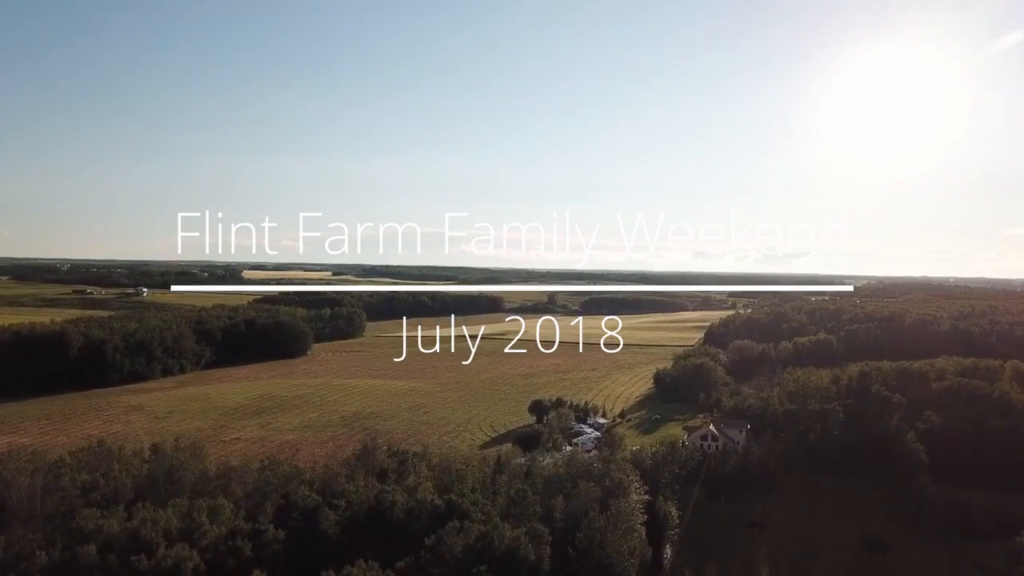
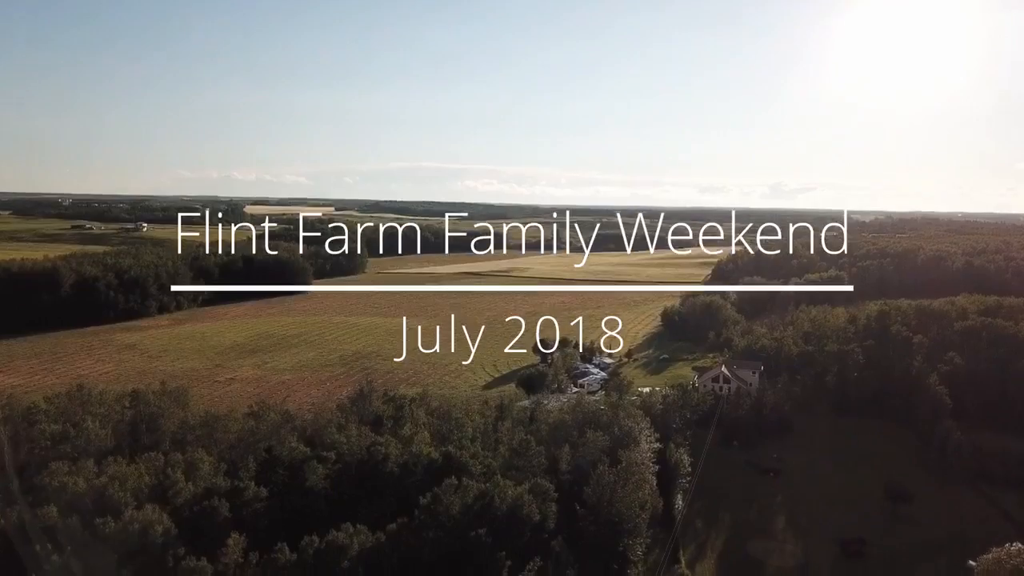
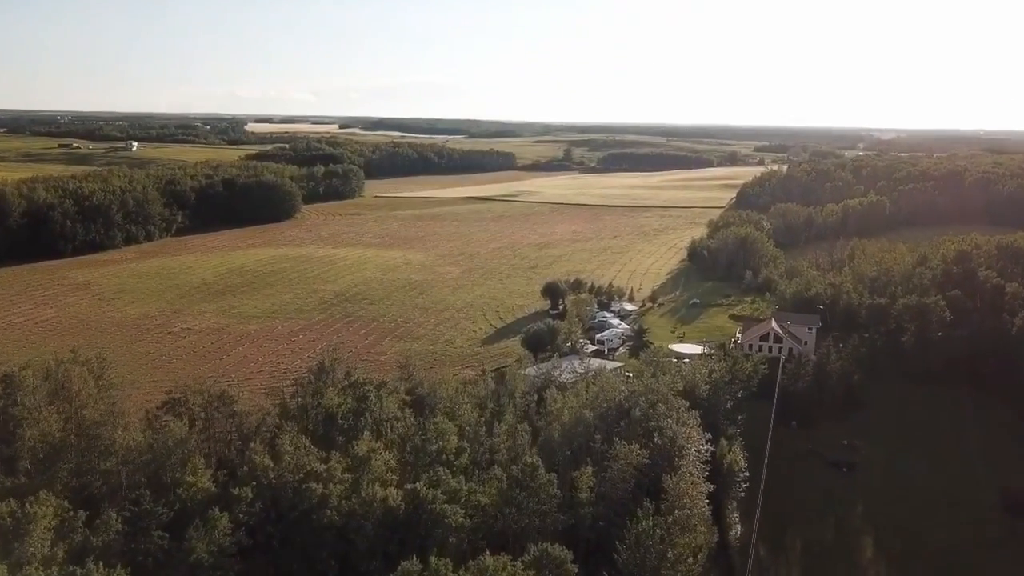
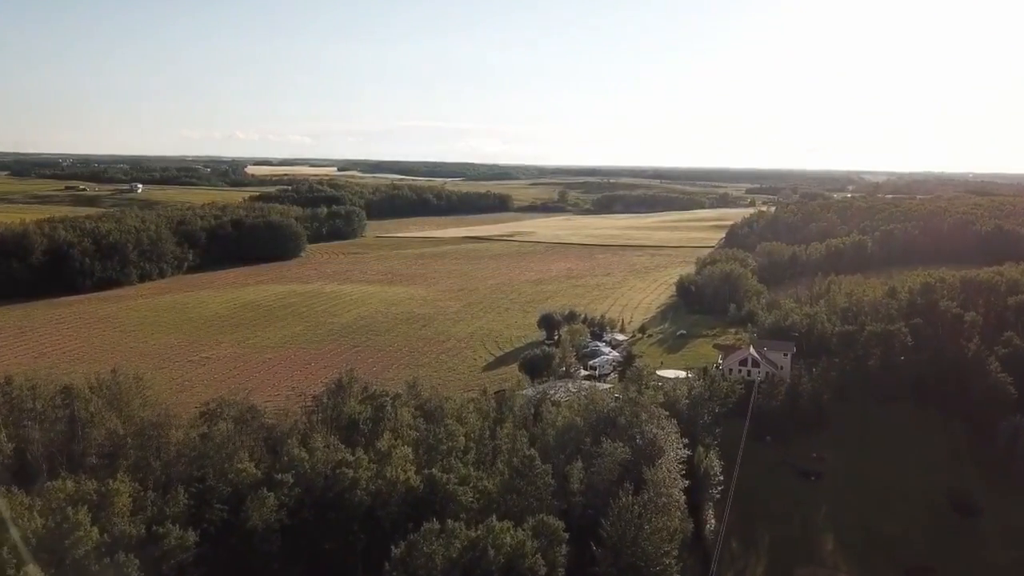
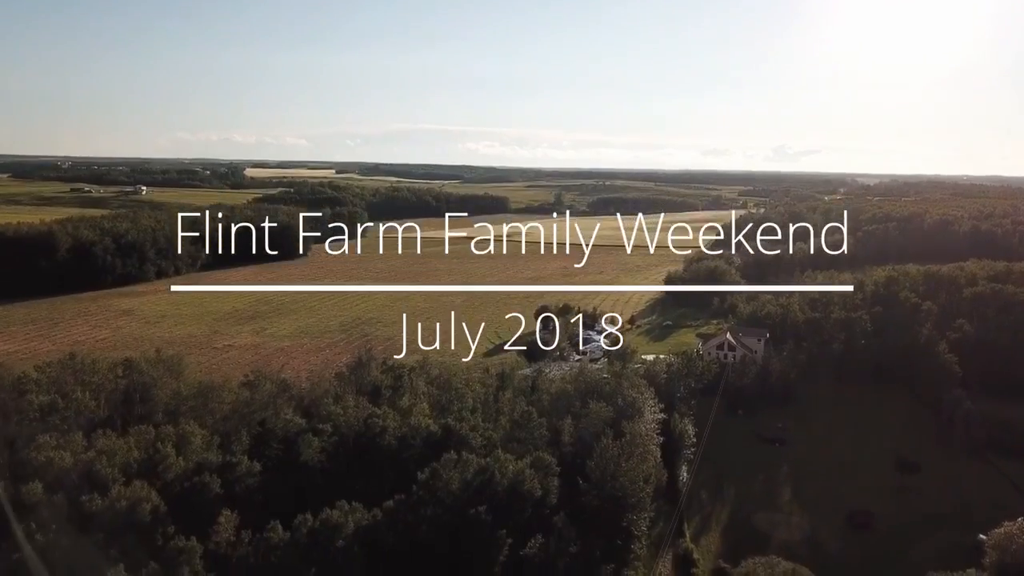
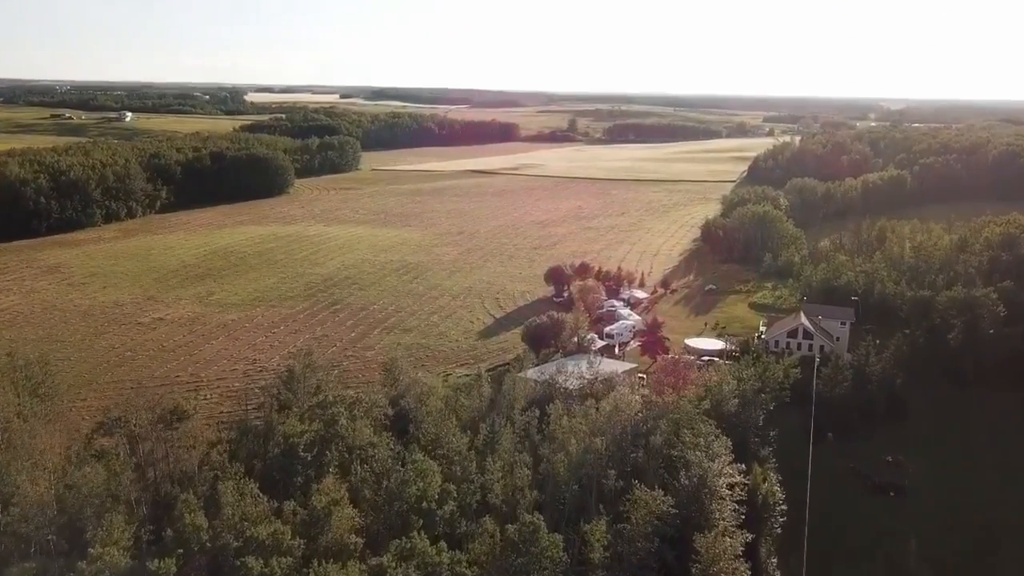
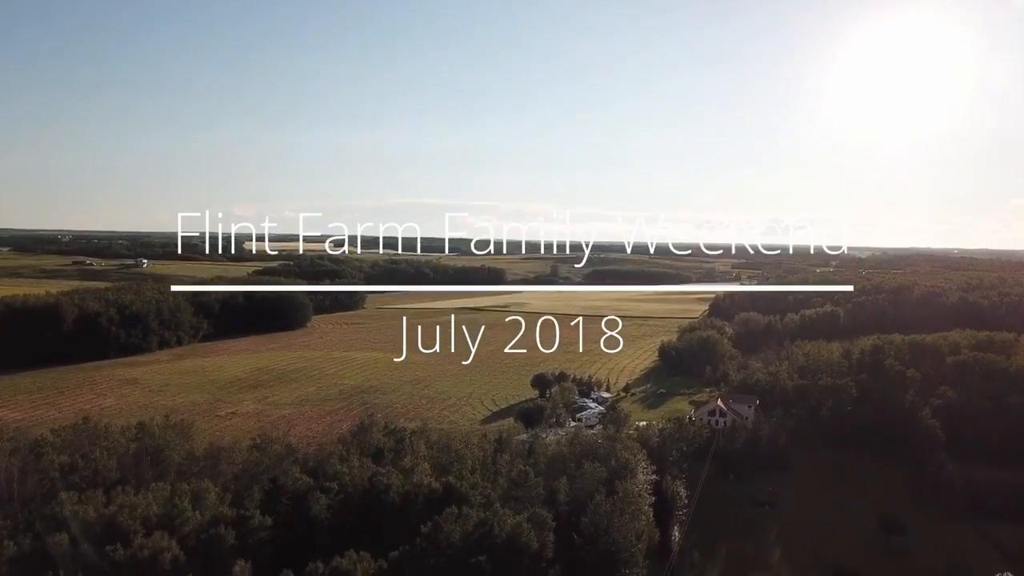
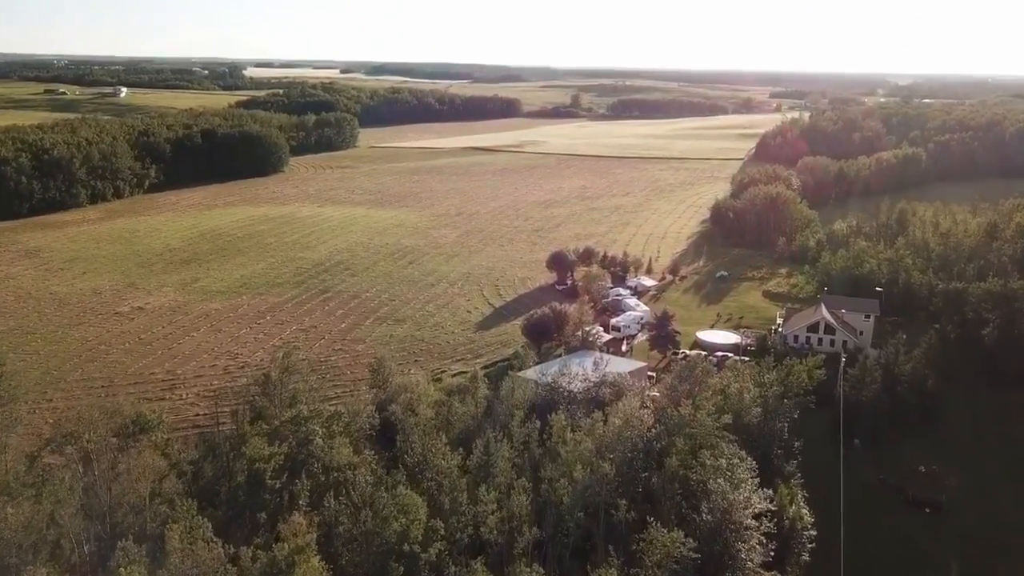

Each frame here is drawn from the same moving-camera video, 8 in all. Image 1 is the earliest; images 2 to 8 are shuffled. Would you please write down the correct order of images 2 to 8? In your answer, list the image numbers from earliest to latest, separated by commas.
7, 2, 5, 4, 3, 6, 8
